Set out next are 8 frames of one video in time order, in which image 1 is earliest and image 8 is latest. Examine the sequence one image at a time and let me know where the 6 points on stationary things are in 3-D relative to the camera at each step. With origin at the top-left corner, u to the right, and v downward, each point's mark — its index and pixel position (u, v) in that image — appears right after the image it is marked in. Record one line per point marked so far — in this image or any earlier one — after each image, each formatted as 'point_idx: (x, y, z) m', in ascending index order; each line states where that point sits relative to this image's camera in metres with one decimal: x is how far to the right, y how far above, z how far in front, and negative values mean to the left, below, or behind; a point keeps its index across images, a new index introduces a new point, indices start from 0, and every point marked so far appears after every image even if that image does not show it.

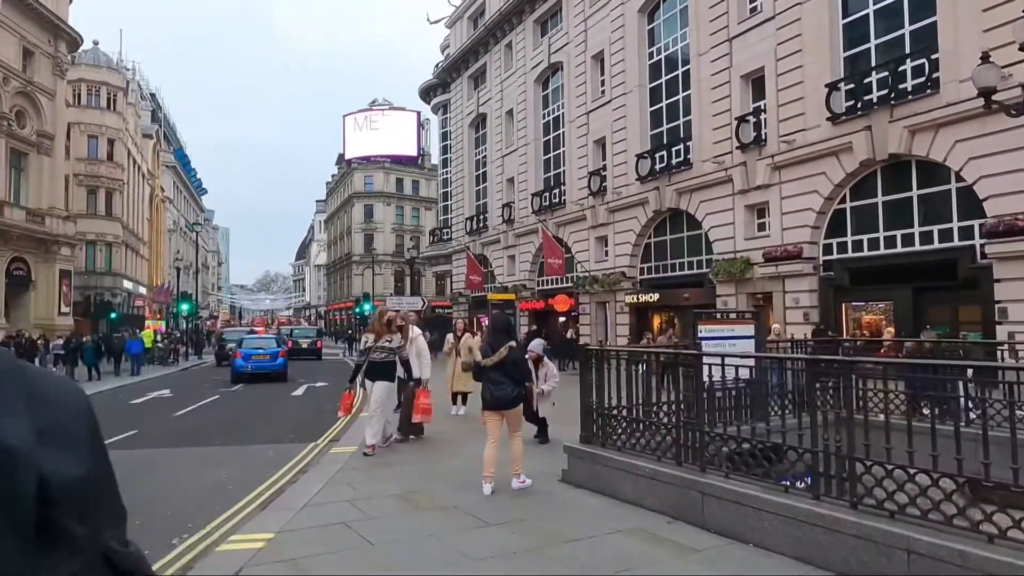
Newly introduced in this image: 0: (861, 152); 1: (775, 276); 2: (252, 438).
0: (+9.1, +3.5, +17.4) m
1: (+7.8, +0.4, +19.7) m
2: (-4.2, -2.4, +10.9) m
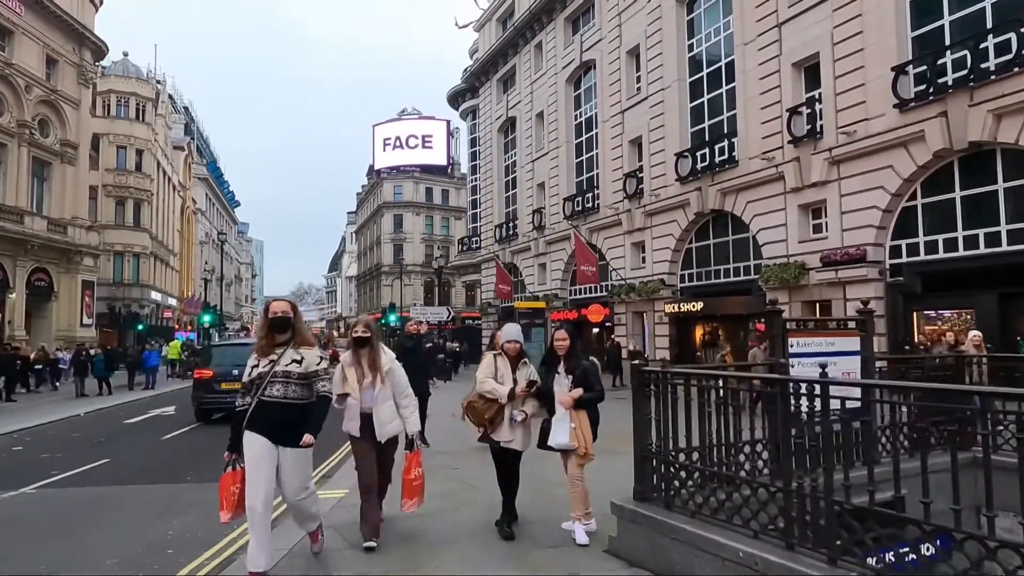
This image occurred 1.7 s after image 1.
0: (+9.8, +3.4, +15.4) m
1: (+8.6, +0.2, +17.8) m
2: (-3.8, -2.5, +9.5) m
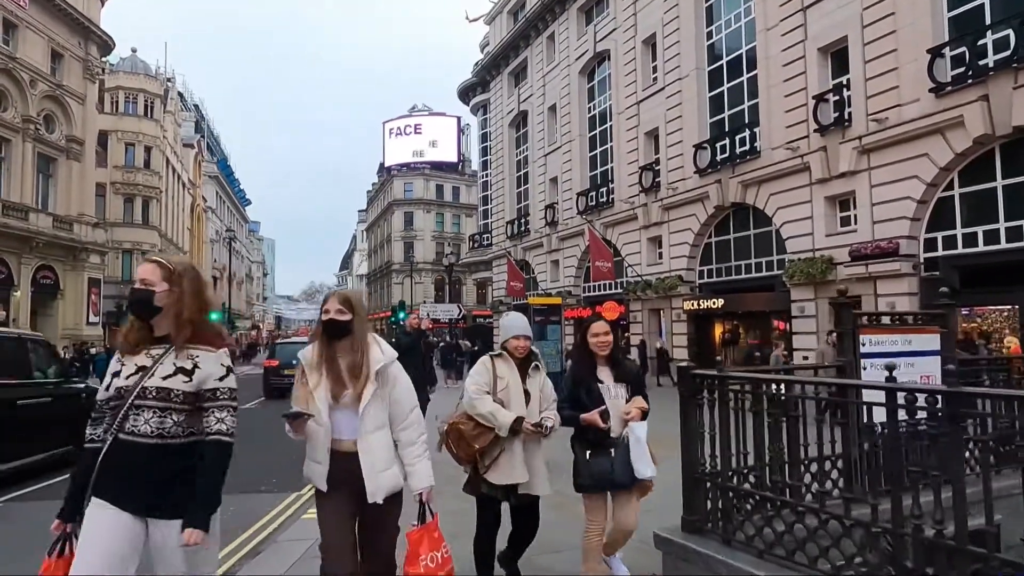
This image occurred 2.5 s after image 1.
0: (+10.1, +3.5, +14.5) m
1: (+9.0, +0.3, +16.9) m
2: (-3.6, -2.4, +8.8) m
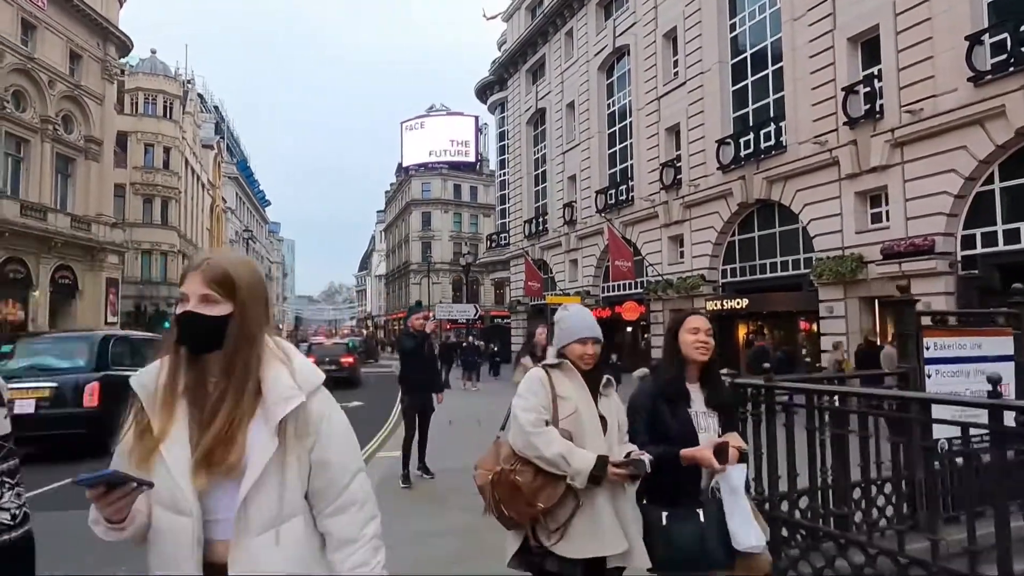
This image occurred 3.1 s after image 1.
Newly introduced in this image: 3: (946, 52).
0: (+10.4, +3.5, +13.7) m
1: (+9.4, +0.3, +16.2) m
2: (-3.4, -2.4, +8.5) m
3: (+9.9, +5.4, +15.2) m
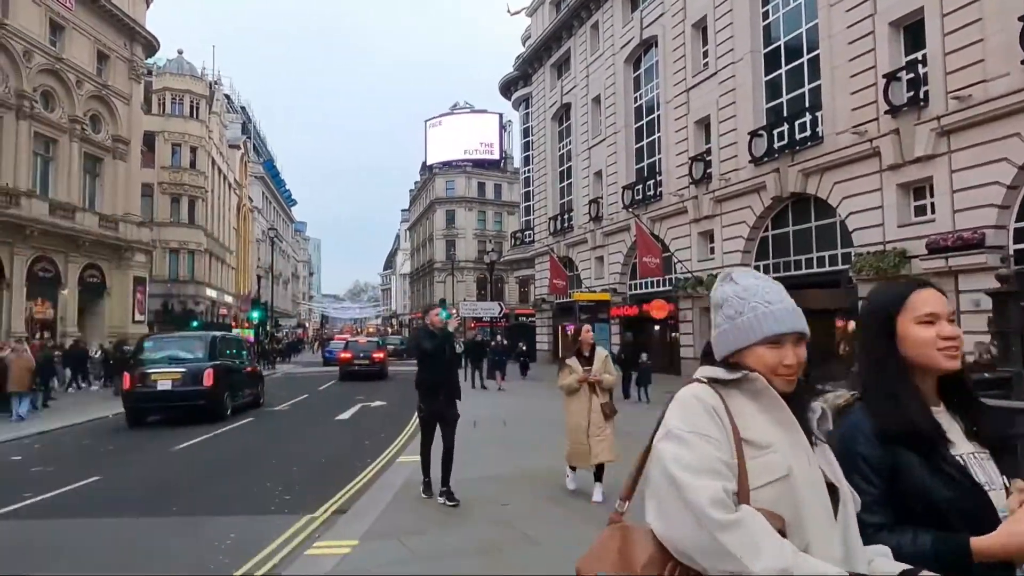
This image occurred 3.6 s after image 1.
0: (+11.0, +3.6, +12.9) m
1: (+10.0, +0.4, +15.4) m
2: (-3.0, -2.3, +8.1) m
3: (+10.5, +5.5, +14.4) m
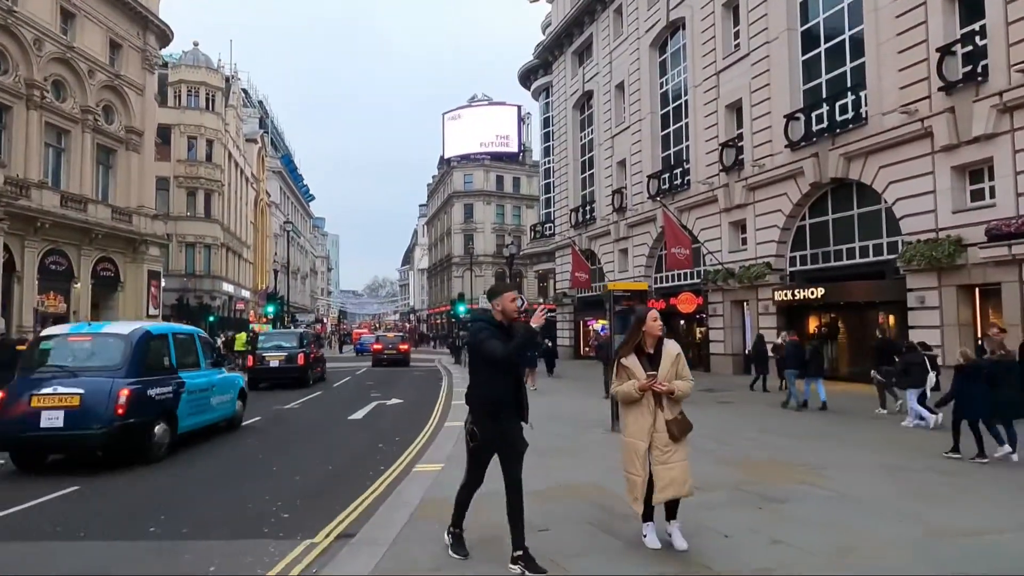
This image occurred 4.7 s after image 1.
0: (+11.4, +3.8, +11.6) m
1: (+10.5, +0.6, +14.1) m
2: (-2.7, -2.2, +7.2) m
3: (+11.0, +5.7, +13.1) m
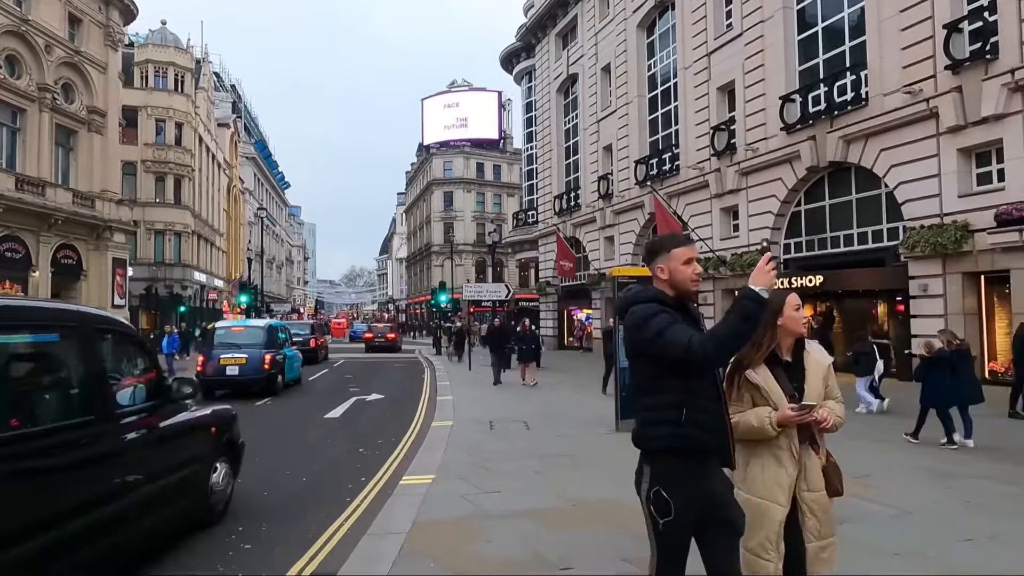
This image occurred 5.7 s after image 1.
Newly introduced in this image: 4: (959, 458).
0: (+11.3, +4.0, +11.0) m
1: (+10.3, +0.9, +13.5) m
2: (-2.7, -2.0, +6.3) m
3: (+10.8, +5.9, +12.5) m
4: (+5.2, -2.0, +7.8) m
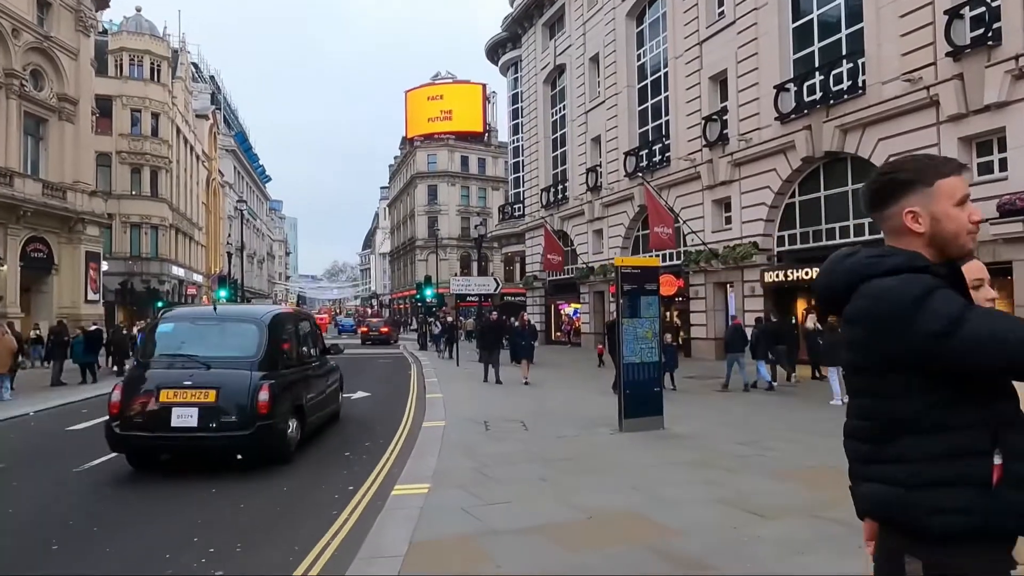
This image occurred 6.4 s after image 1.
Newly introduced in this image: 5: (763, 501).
0: (+11.1, +4.2, +10.7) m
1: (+10.1, +1.0, +13.2) m
2: (-2.7, -2.0, +5.7) m
3: (+10.7, +6.1, +12.1) m
4: (+5.2, -1.9, +7.4) m
5: (+2.0, -1.7, +5.3) m
